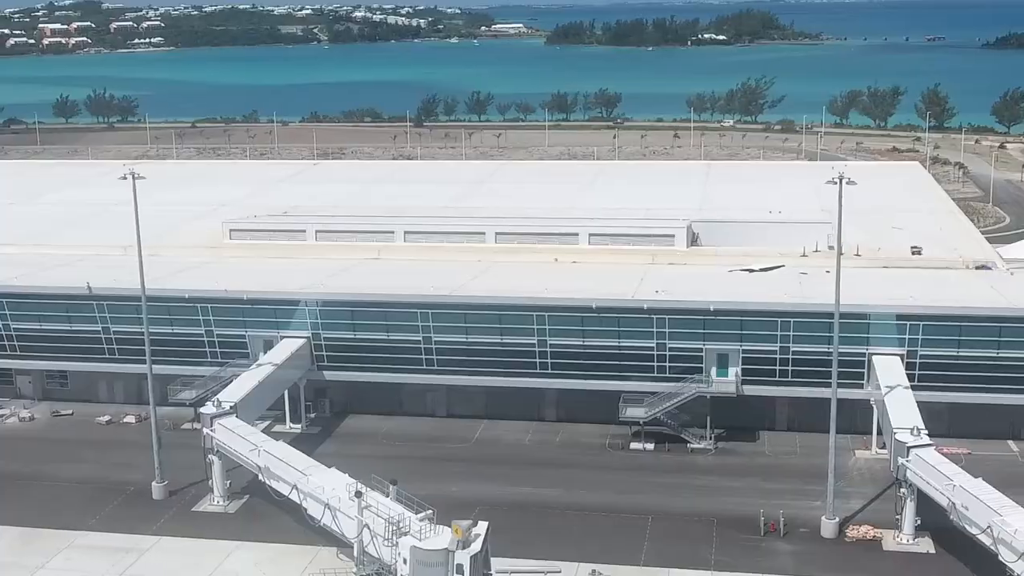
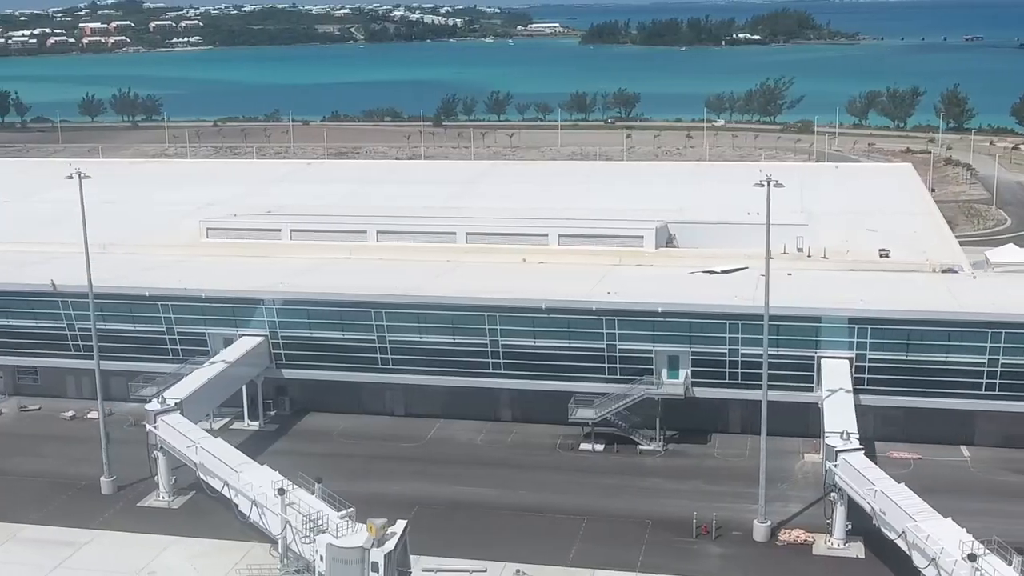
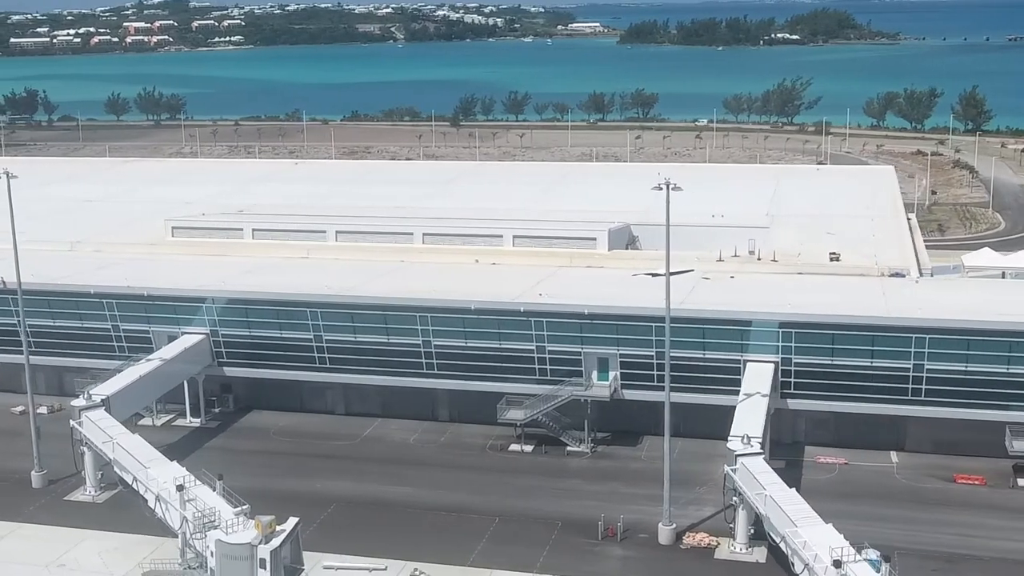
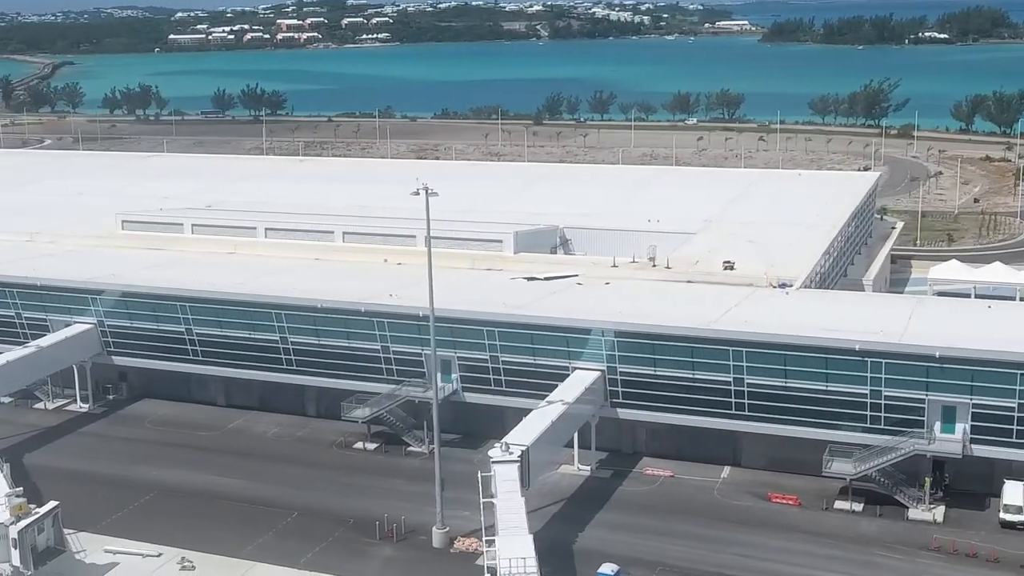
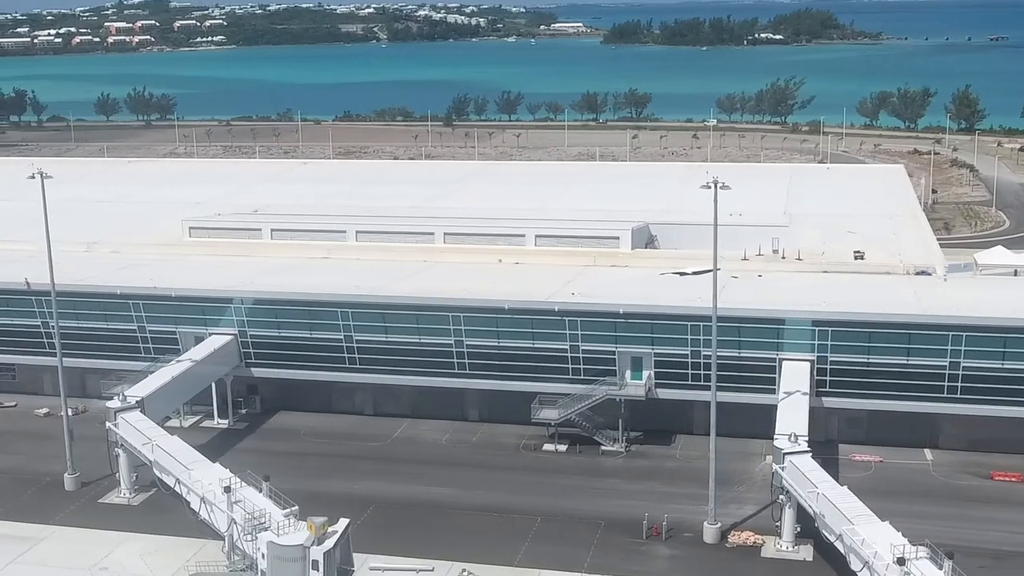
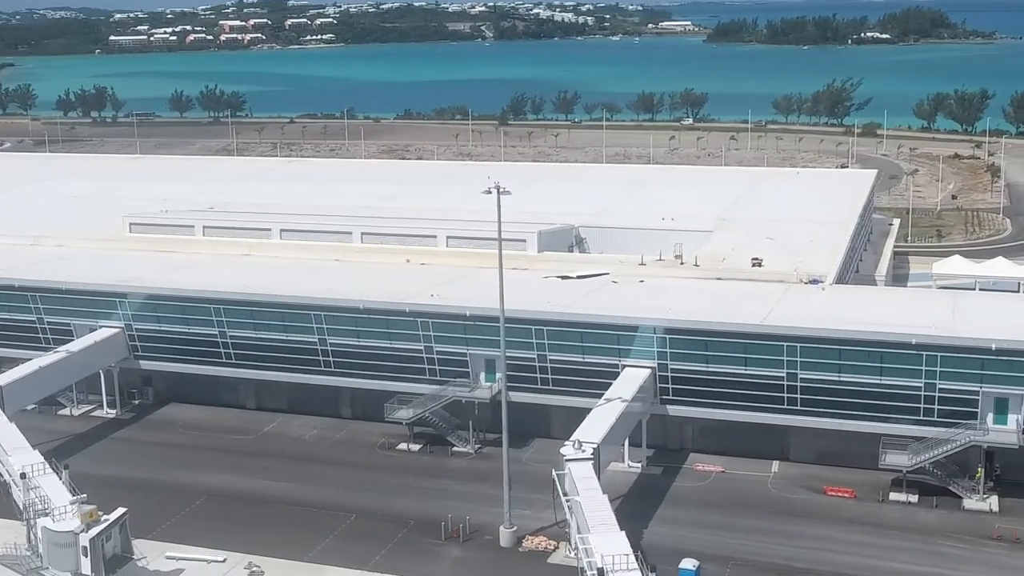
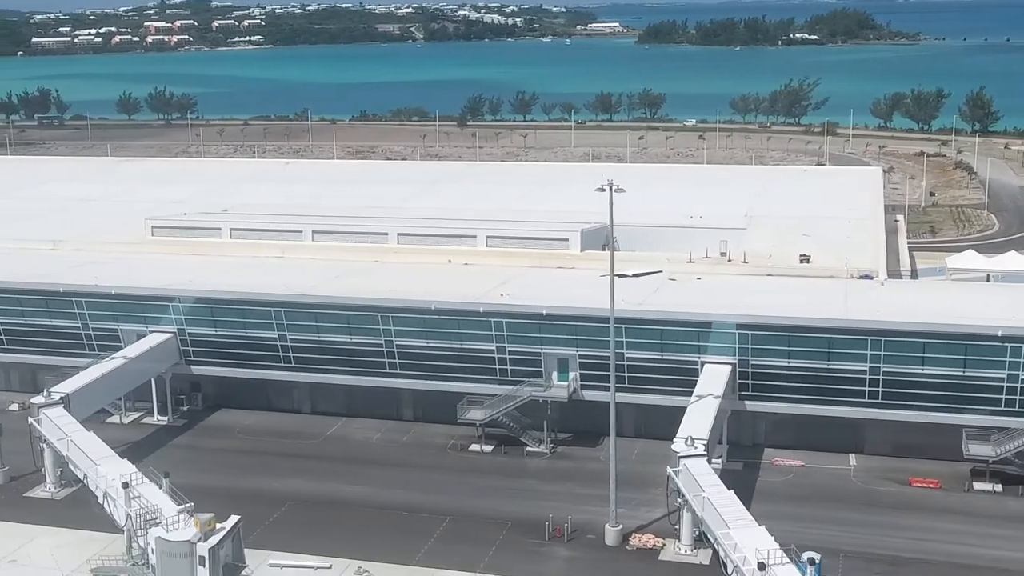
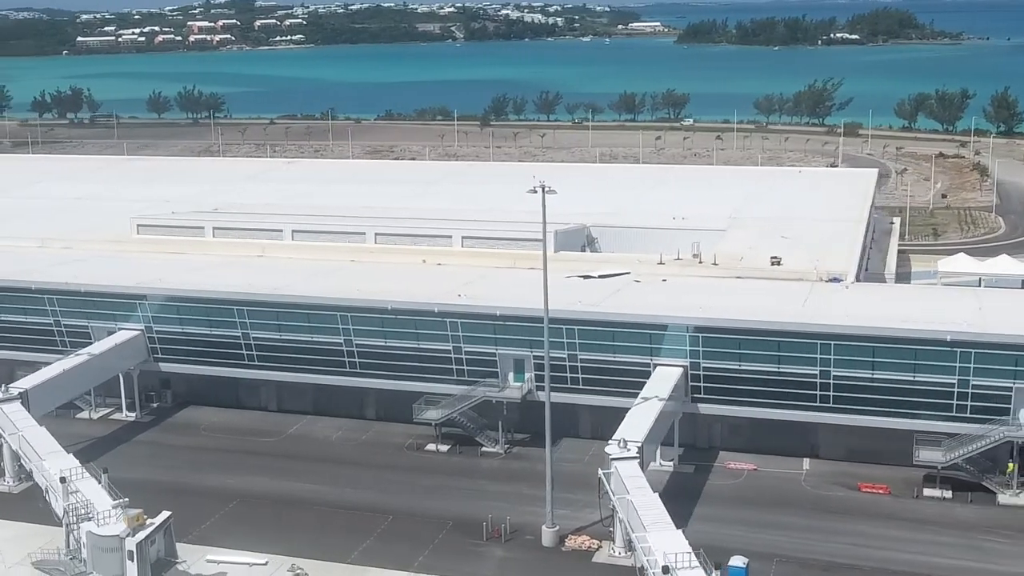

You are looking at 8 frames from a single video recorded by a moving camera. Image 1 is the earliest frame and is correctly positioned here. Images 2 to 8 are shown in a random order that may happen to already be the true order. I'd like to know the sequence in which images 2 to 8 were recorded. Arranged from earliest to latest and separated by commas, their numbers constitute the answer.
2, 5, 3, 7, 8, 6, 4
